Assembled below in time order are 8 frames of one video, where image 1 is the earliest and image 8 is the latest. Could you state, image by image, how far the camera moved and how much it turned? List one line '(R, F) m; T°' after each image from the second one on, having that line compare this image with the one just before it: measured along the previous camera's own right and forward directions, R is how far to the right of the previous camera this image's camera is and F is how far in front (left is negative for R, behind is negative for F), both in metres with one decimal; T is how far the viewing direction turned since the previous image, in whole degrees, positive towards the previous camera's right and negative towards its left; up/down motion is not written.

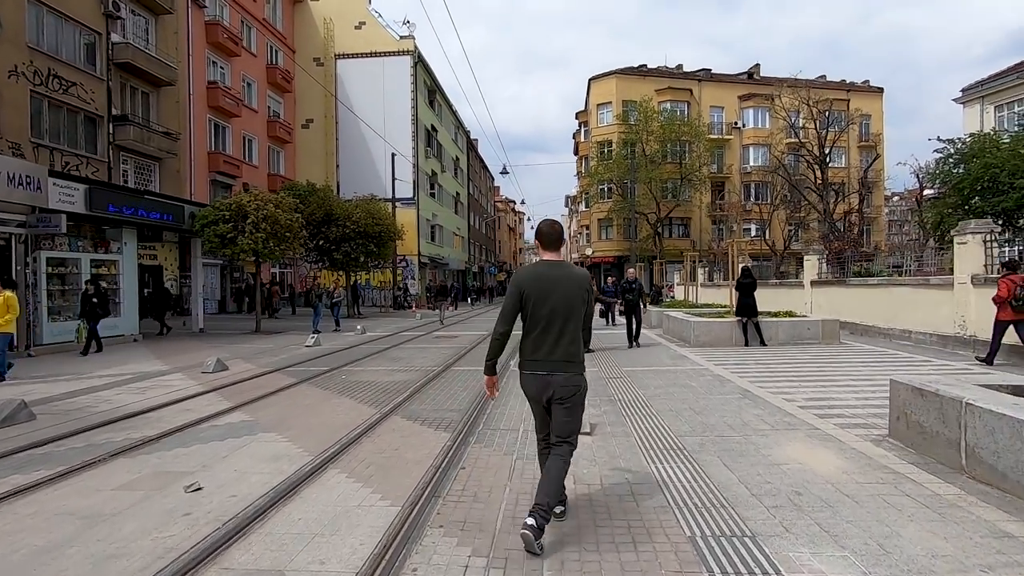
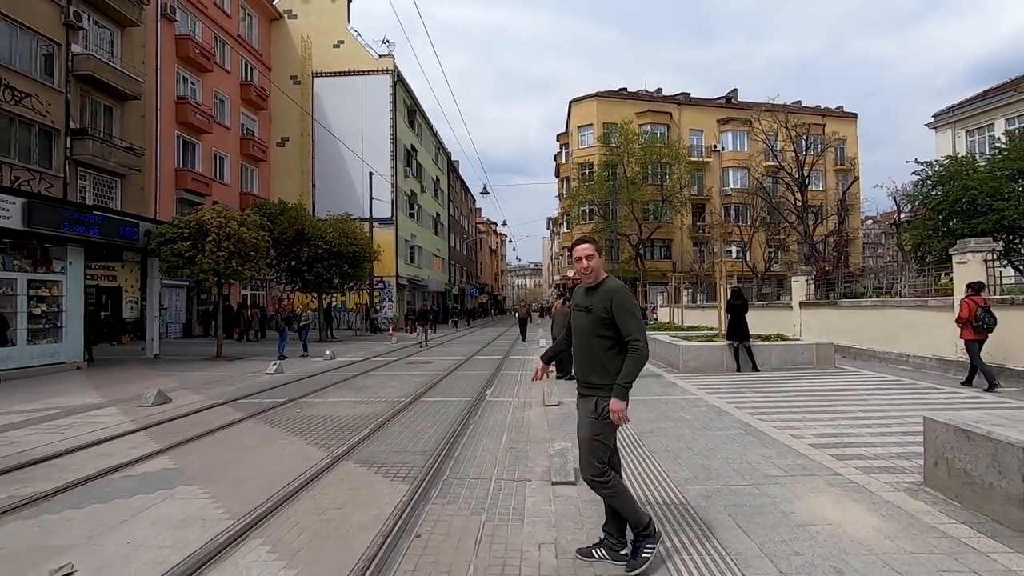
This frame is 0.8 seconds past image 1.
(+0.1, +1.0) m; +2°
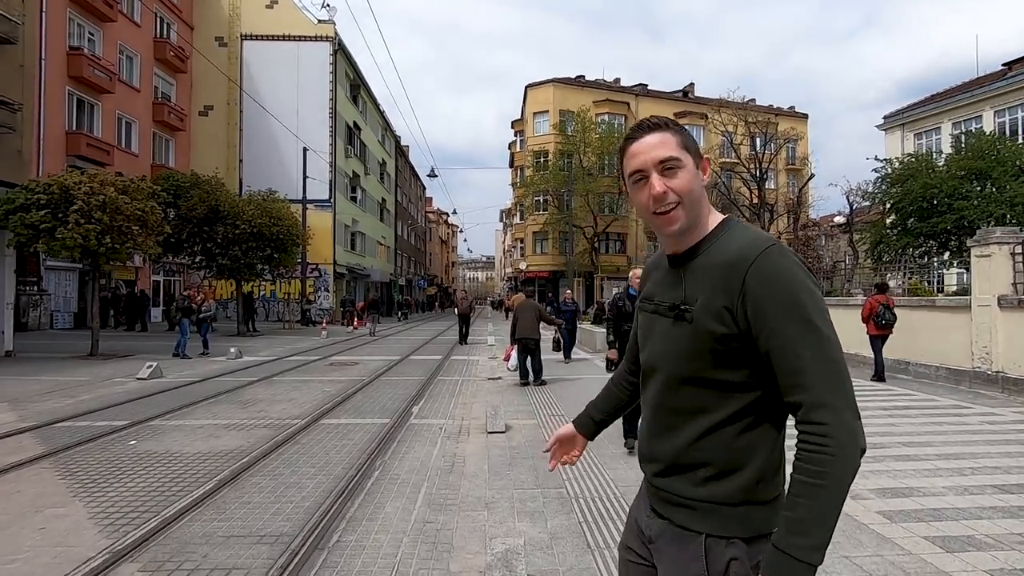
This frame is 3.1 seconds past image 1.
(+0.3, +2.8) m; +5°
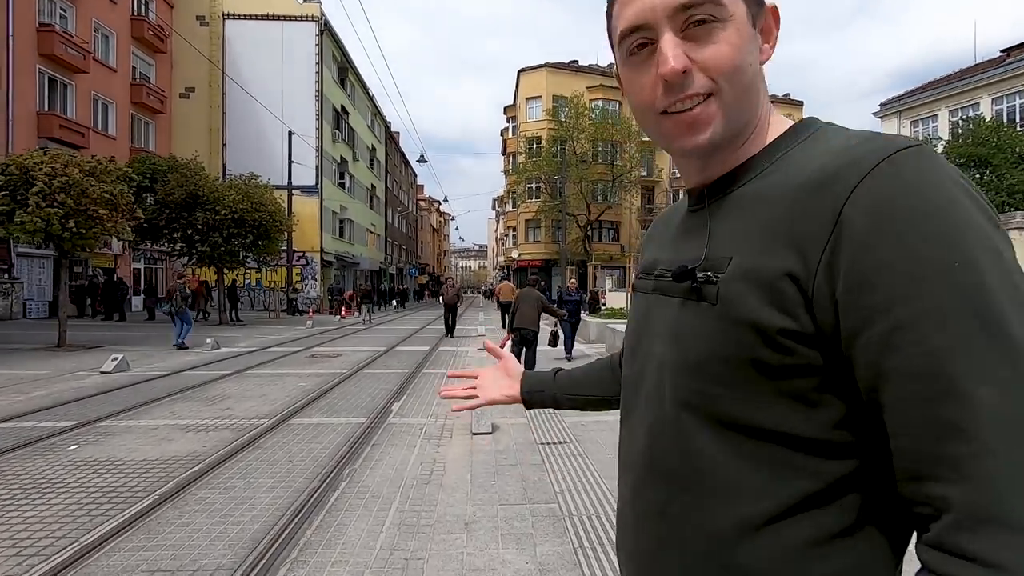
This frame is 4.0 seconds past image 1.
(+0.1, +0.7) m; +1°
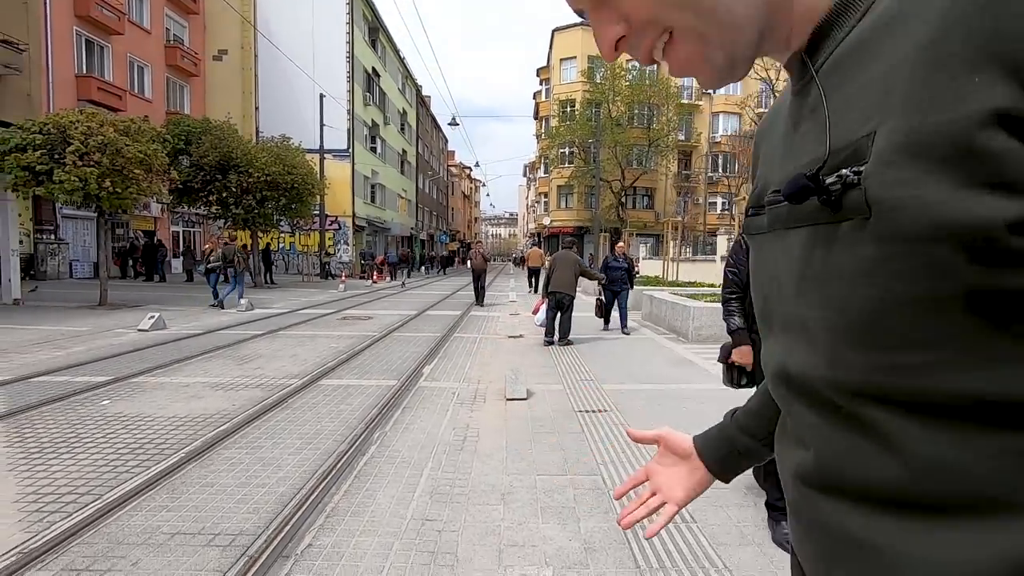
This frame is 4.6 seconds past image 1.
(-0.1, +0.4) m; -3°
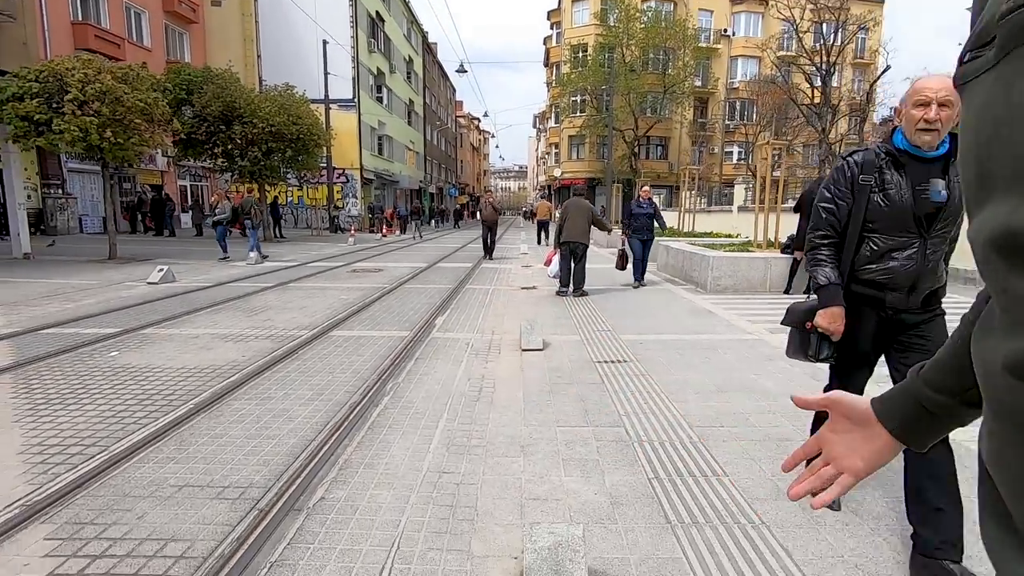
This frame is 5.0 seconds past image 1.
(-0.1, +0.3) m; -1°
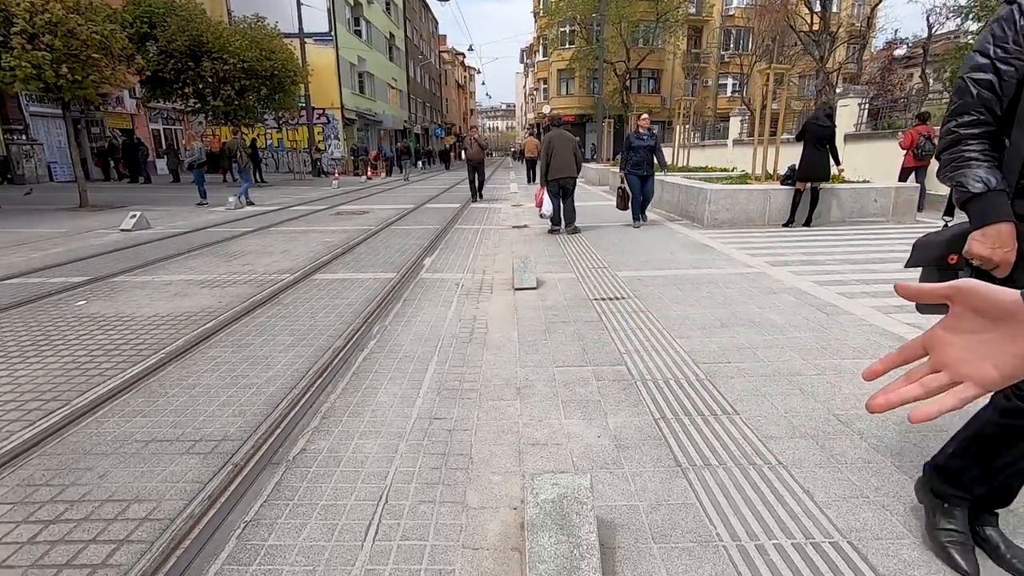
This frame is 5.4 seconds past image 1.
(0.0, +0.3) m; +1°
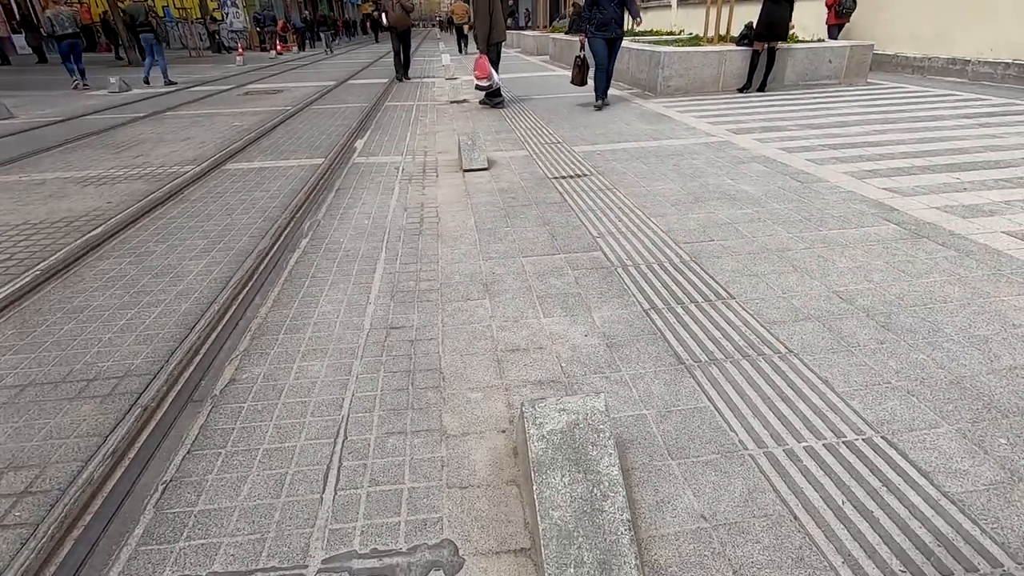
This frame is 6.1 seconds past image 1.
(-0.1, +0.6) m; +6°
